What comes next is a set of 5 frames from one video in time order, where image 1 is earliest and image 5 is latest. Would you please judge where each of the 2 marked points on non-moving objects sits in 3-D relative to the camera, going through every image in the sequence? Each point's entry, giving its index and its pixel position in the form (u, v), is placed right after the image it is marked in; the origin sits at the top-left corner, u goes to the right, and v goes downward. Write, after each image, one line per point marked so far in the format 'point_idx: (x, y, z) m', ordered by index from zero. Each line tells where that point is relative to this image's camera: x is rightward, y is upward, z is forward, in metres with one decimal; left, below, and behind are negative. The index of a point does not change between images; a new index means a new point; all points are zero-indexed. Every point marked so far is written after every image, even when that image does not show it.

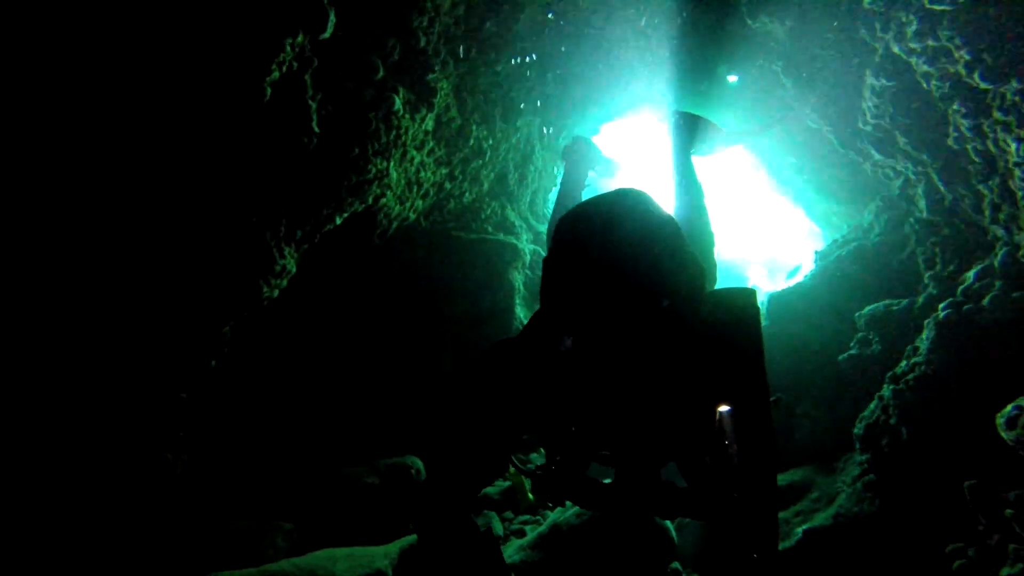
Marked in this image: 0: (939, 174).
0: (+3.4, +0.9, +5.0) m
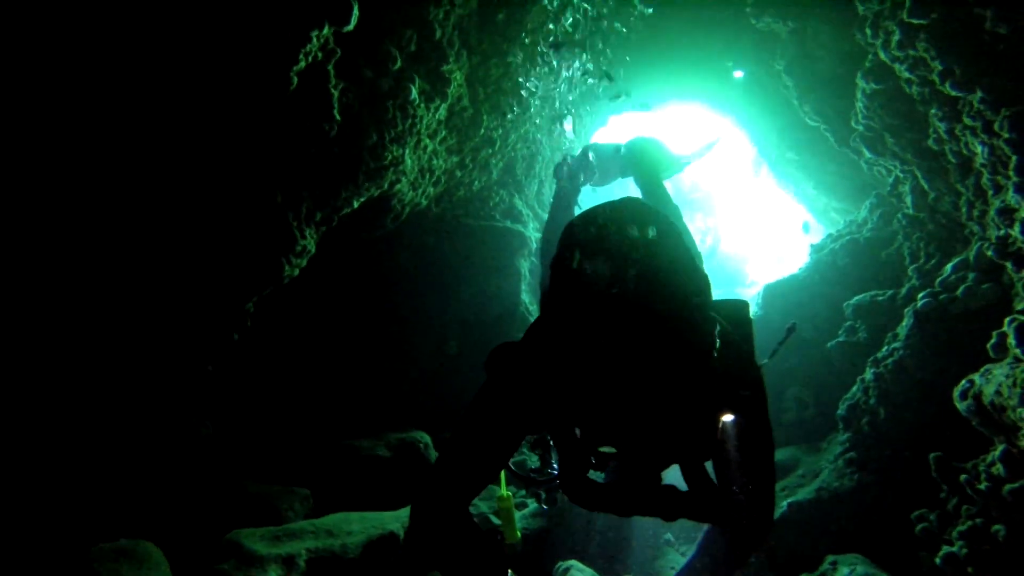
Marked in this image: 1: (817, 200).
0: (+3.5, +1.0, +5.3) m
1: (+6.1, +1.8, +12.4) m
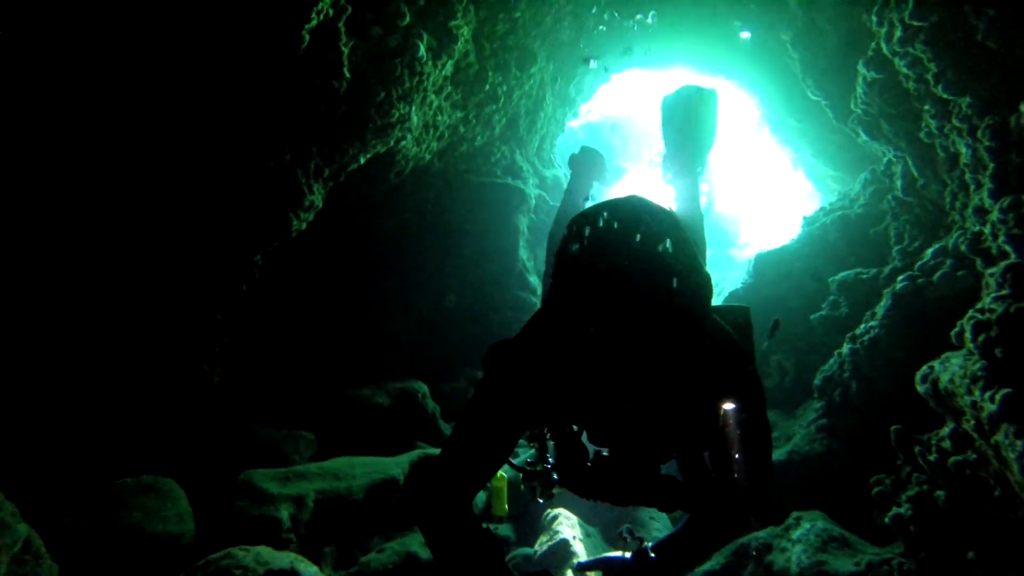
0: (+3.6, +1.1, +5.5) m
1: (+6.1, +2.4, +12.5) m
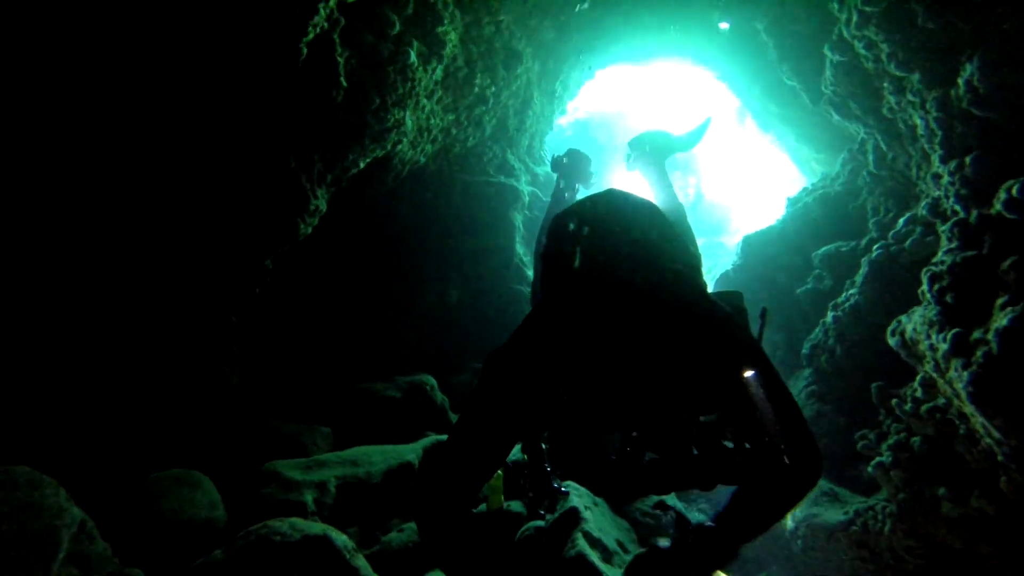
0: (+3.5, +1.4, +5.9) m
1: (+5.9, +2.8, +12.9) m
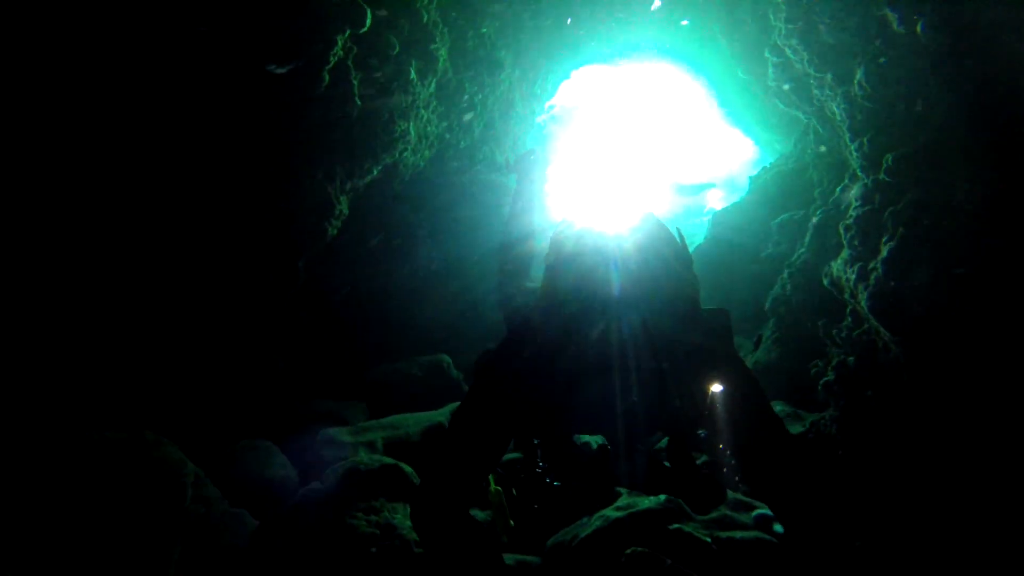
0: (+3.5, +1.9, +7.0) m
1: (+5.6, +3.5, +14.1) m
